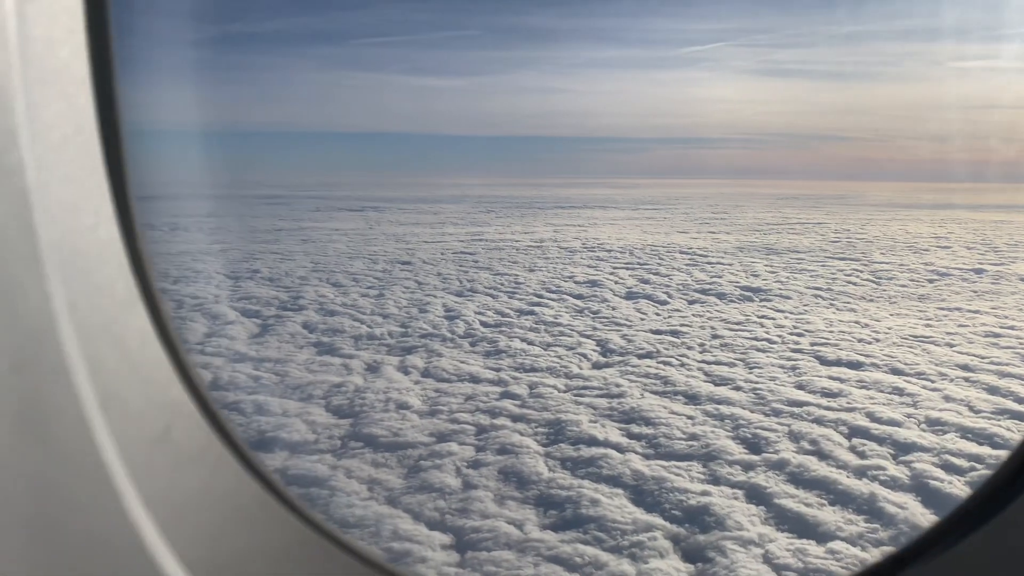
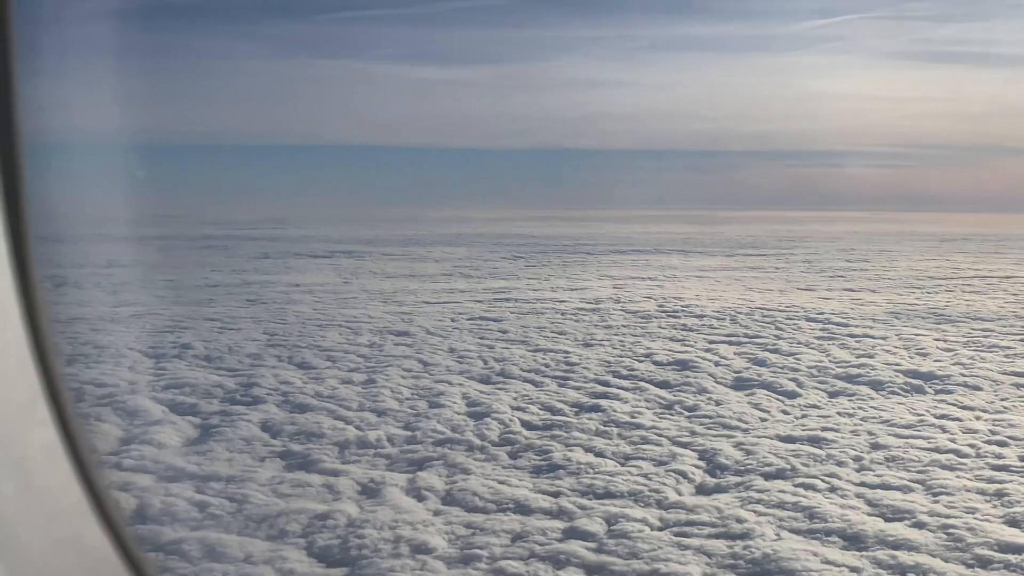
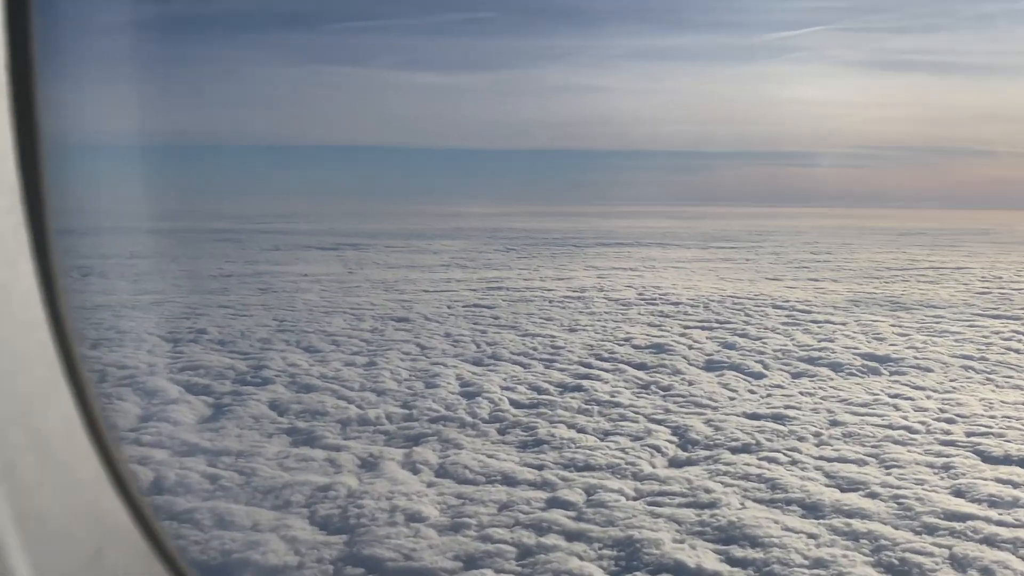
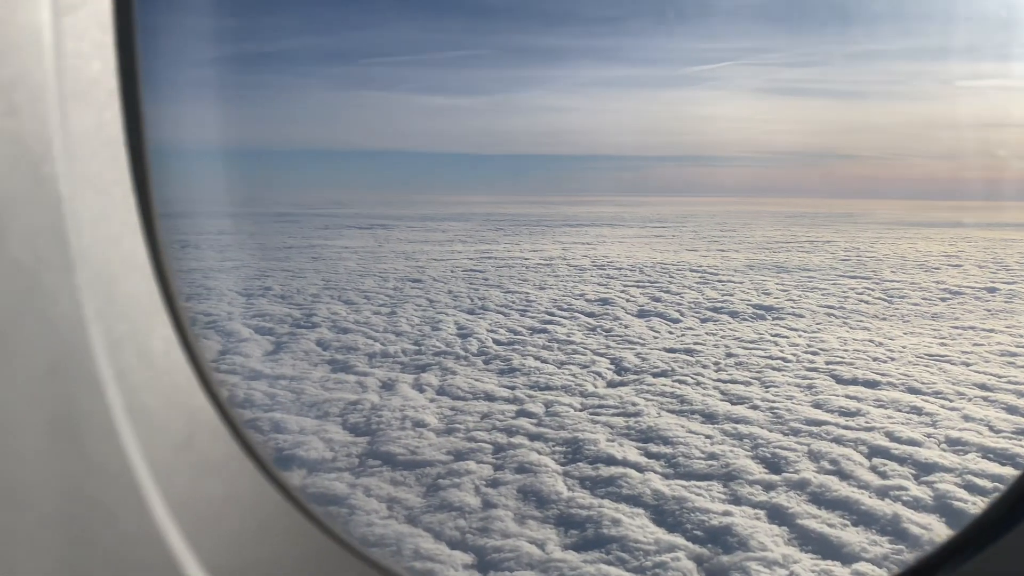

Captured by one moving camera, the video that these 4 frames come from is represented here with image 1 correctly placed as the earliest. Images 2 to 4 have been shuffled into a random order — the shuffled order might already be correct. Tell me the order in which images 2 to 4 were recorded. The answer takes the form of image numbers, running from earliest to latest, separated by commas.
4, 3, 2
